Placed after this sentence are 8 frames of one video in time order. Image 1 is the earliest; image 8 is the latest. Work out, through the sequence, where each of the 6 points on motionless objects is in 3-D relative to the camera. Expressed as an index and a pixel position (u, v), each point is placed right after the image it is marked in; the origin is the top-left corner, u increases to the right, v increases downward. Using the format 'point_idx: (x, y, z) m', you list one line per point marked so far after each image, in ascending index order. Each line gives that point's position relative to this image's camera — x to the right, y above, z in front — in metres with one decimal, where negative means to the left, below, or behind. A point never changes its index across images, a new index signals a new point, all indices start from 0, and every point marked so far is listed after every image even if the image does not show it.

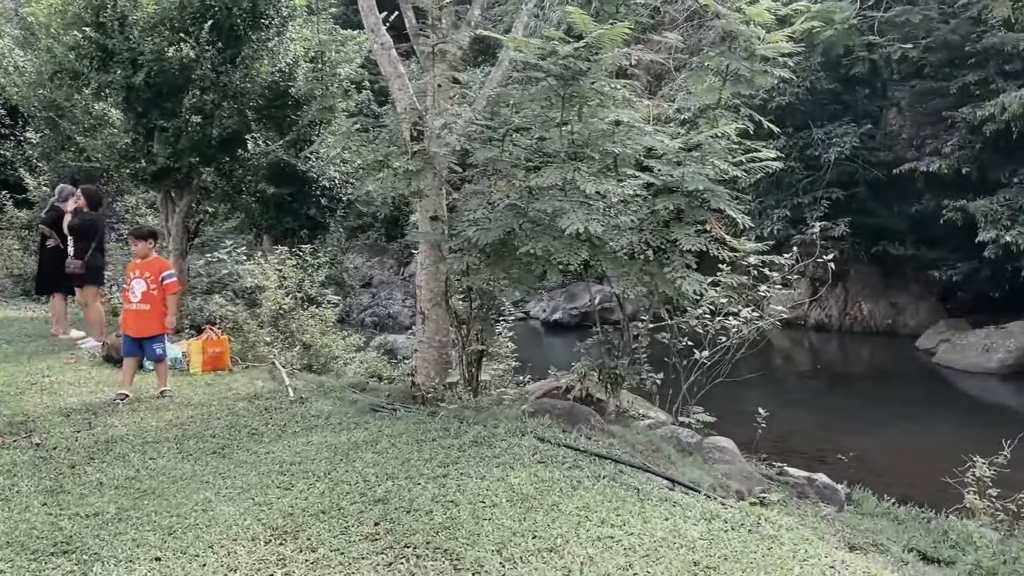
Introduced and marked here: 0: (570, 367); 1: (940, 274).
0: (+0.5, -0.9, +9.3) m
1: (+6.4, +0.2, +12.6) m
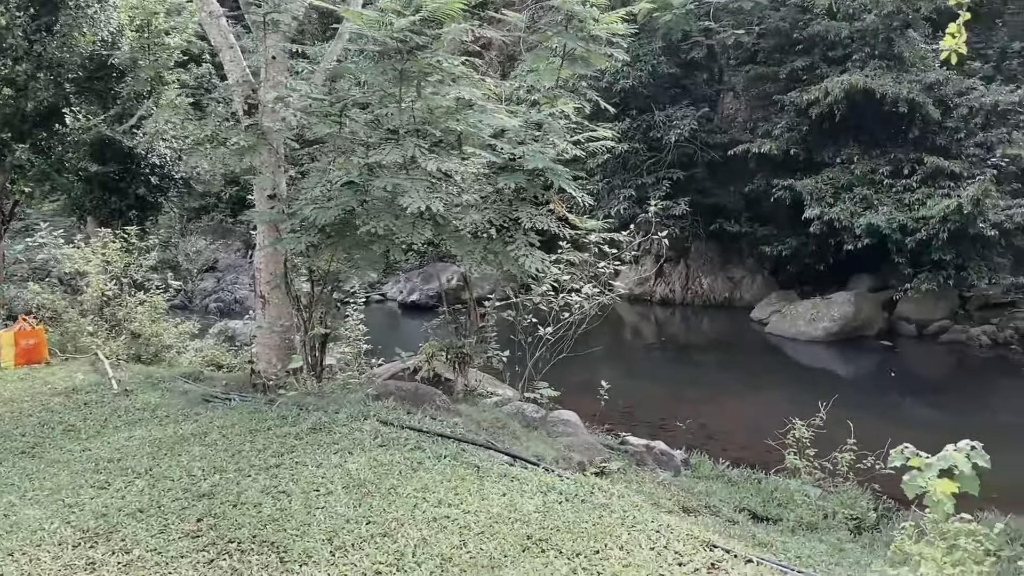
0: (-1.1, -0.7, +9.3) m
1: (+4.2, +0.6, +13.4) m
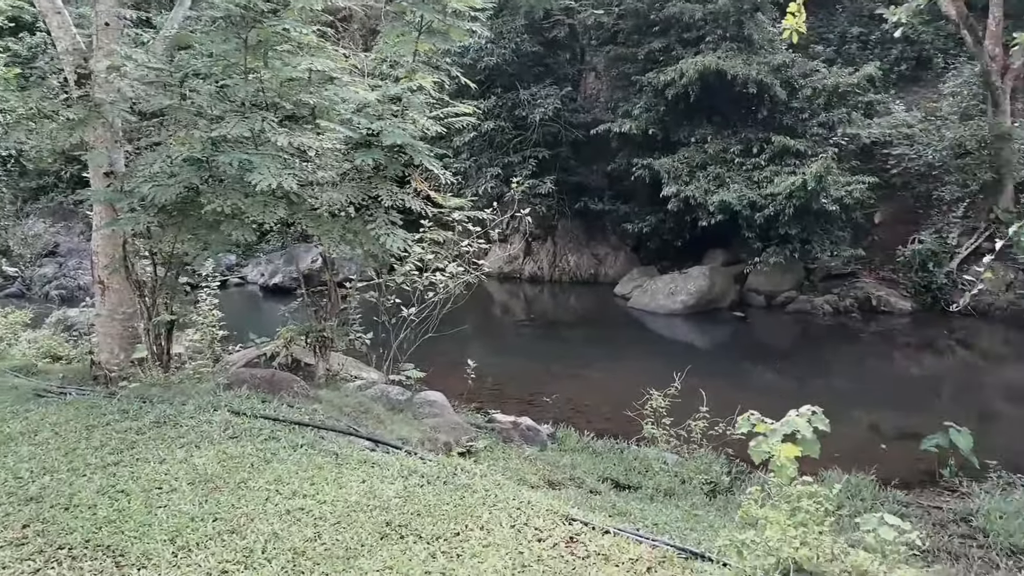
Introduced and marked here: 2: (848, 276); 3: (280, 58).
0: (-2.5, -0.5, +8.9) m
1: (+2.0, +1.0, +13.8) m
2: (+5.0, +0.2, +12.4) m
3: (-1.1, +1.0, +3.8) m
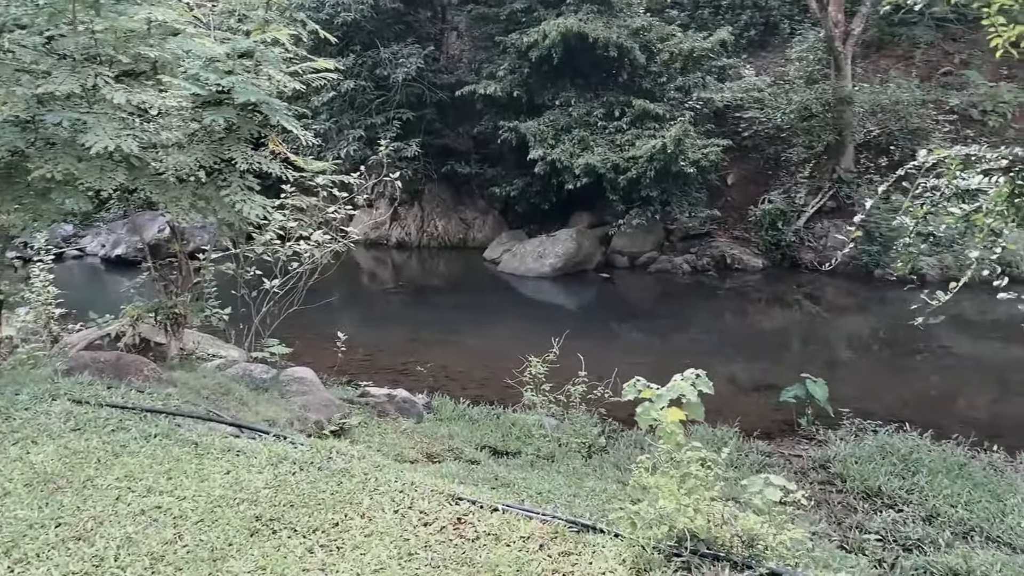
0: (-3.9, -0.2, +8.3) m
1: (-0.2, +1.6, +13.7) m
2: (+3.0, +0.8, +12.9) m
3: (-1.6, +1.2, +3.4) m
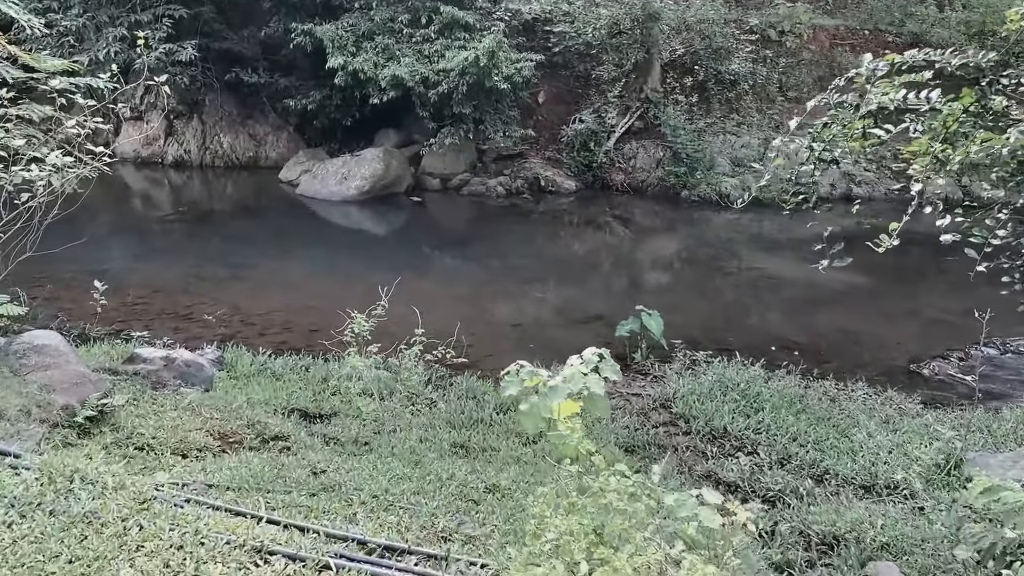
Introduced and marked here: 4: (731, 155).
0: (-5.5, +0.3, +6.5) m
1: (-3.3, +2.8, +12.4) m
2: (+0.1, +2.0, +12.4) m
3: (-2.2, +1.3, +2.2) m
4: (+3.2, +1.9, +11.7) m
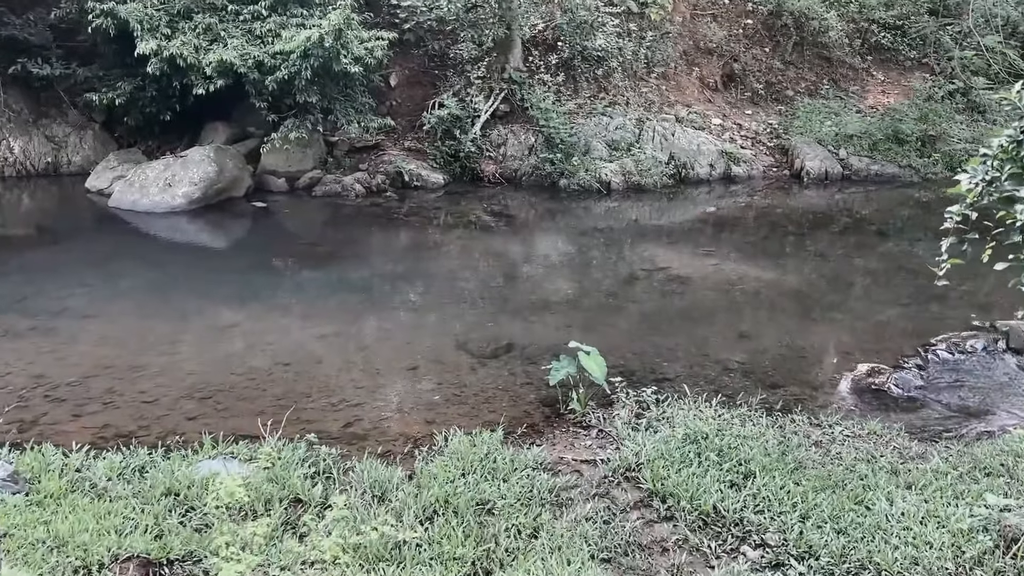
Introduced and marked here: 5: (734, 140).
0: (-6.2, -0.3, +4.4) m
1: (-5.2, +2.4, +10.5) m
2: (-1.9, +1.9, +11.2) m
3: (-2.2, +0.8, +0.7) m
4: (+1.2, +2.0, +11.0) m
5: (+3.2, +2.1, +11.8) m
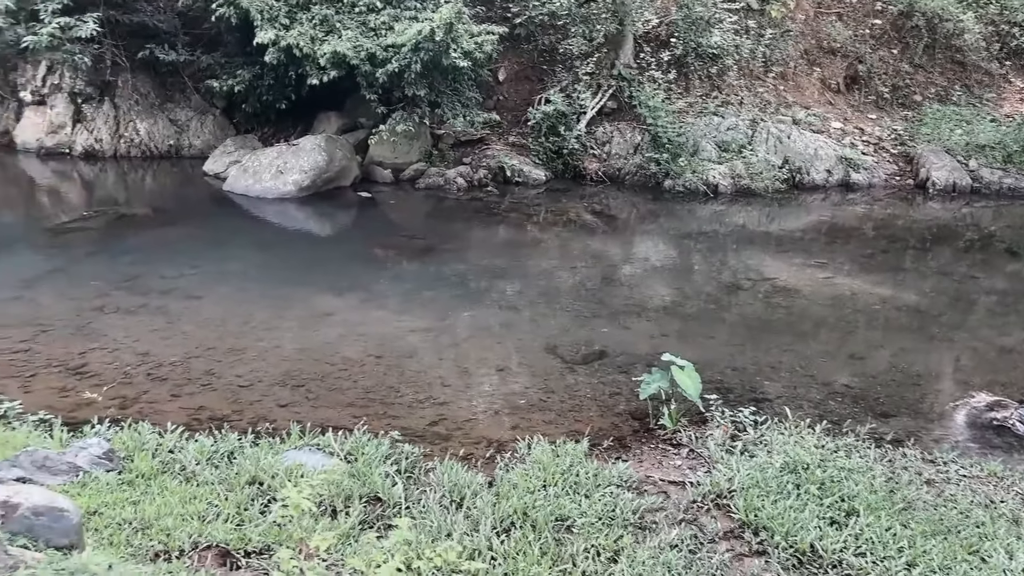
0: (-5.6, 0.0, +4.9) m
1: (-3.8, +2.7, +10.9) m
2: (-0.5, +2.0, +11.2) m
3: (-2.1, +0.9, +0.8) m
4: (+2.6, +1.9, +10.7) m
5: (+4.6, +1.9, +11.2) m
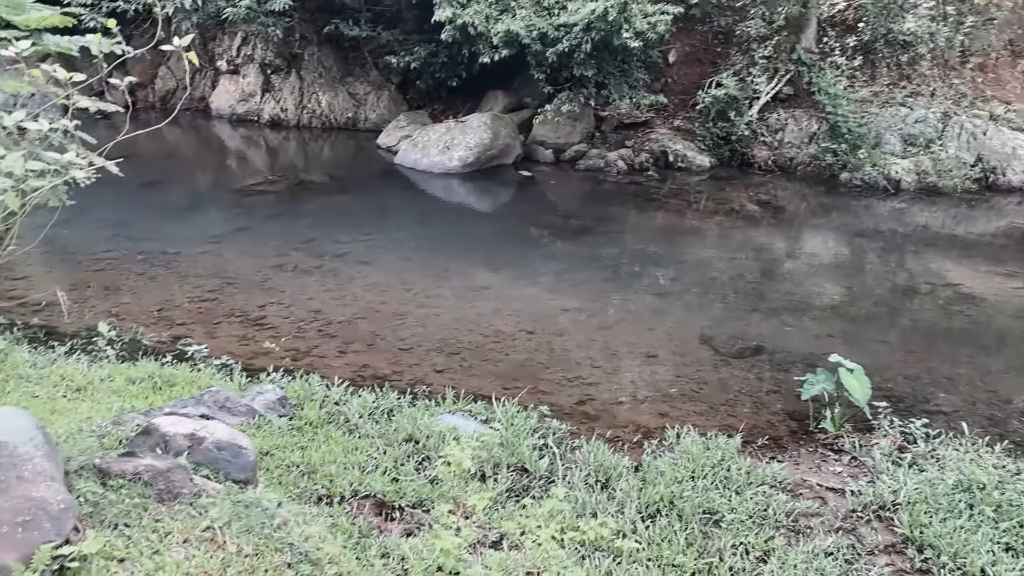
0: (-4.6, +0.5, +5.8) m
1: (-1.6, +3.1, +11.4) m
2: (+1.7, +2.2, +11.0) m
3: (-1.8, +1.1, +1.1) m
4: (+4.7, +1.9, +10.0) m
5: (+6.7, +1.7, +10.2) m
